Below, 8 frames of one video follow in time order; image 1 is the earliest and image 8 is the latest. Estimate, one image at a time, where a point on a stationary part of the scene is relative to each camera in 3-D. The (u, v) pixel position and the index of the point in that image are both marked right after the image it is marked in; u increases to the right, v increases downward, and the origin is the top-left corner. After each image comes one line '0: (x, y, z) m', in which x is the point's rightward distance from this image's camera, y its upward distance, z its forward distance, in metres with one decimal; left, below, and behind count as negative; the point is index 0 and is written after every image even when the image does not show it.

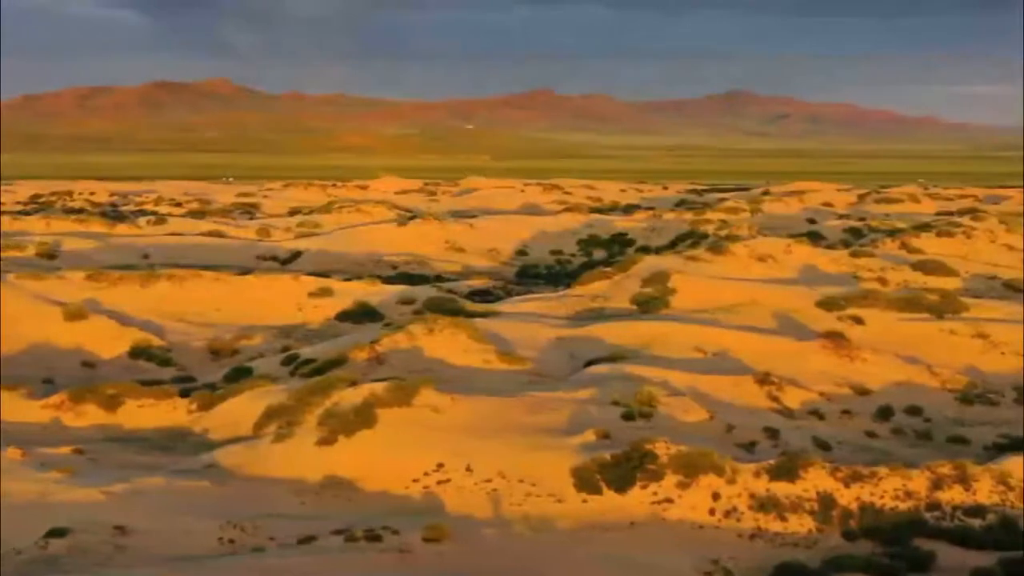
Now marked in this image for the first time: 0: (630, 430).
0: (+2.4, -2.9, +19.6) m
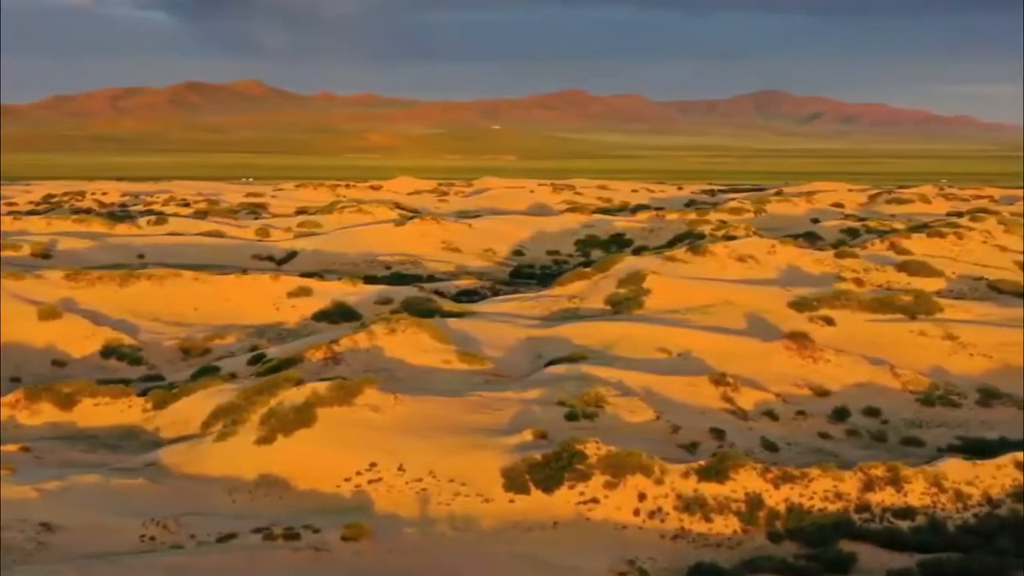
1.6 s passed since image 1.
0: (+1.2, -2.9, +19.6) m
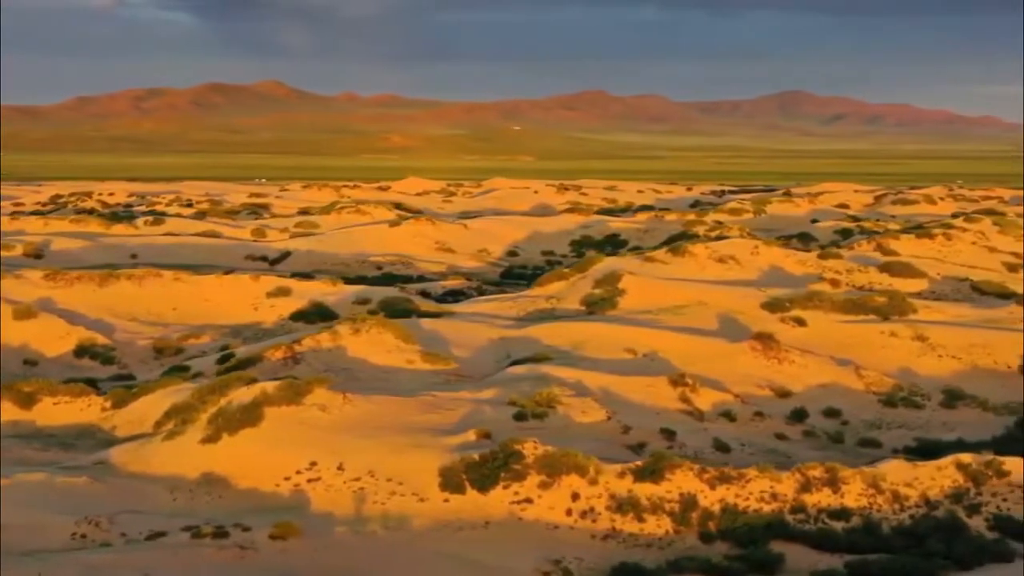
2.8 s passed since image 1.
0: (+0.1, -2.9, +19.6) m
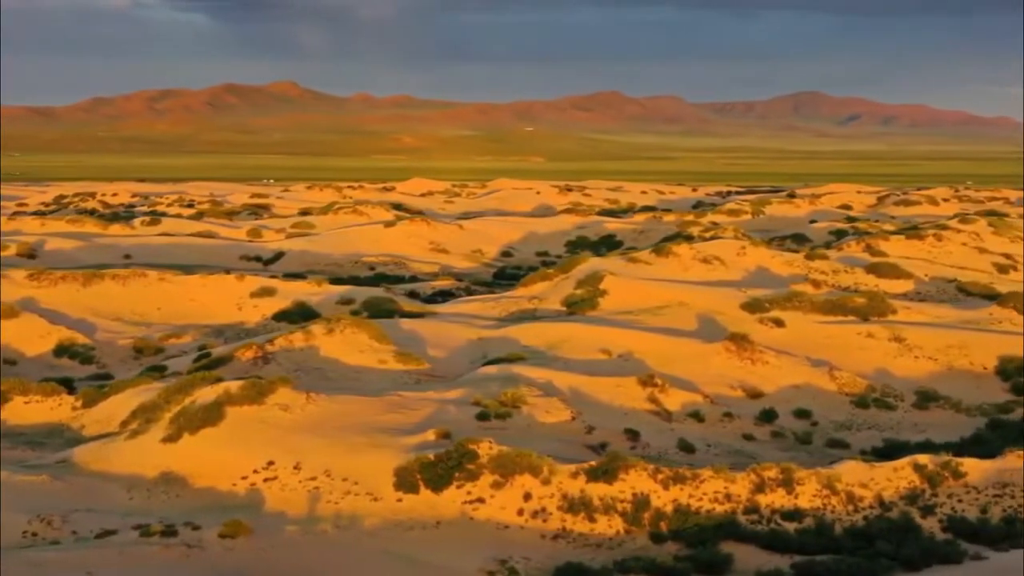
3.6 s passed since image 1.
0: (-0.7, -2.9, +19.6) m
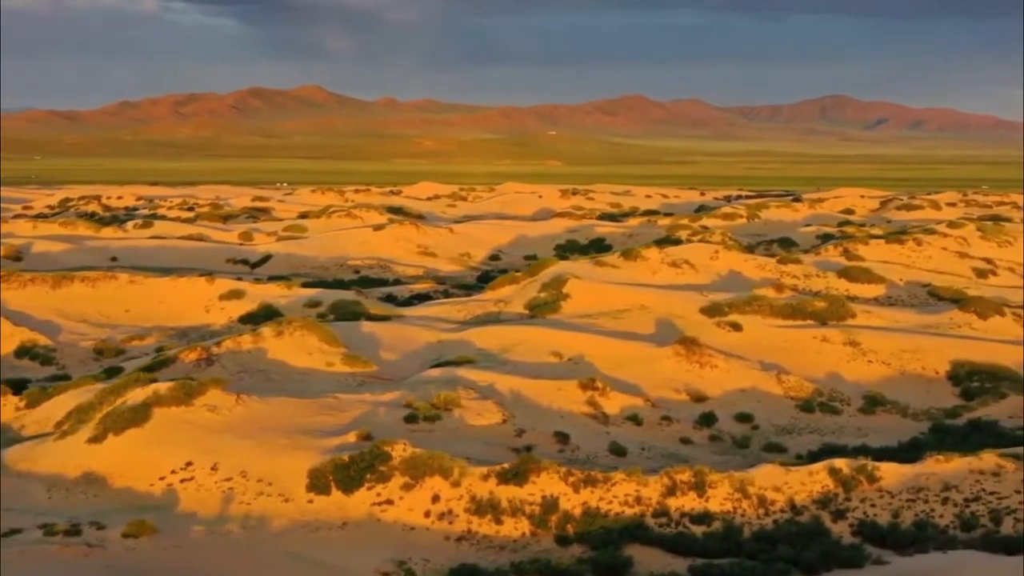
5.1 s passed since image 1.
0: (-2.2, -2.9, +19.7) m
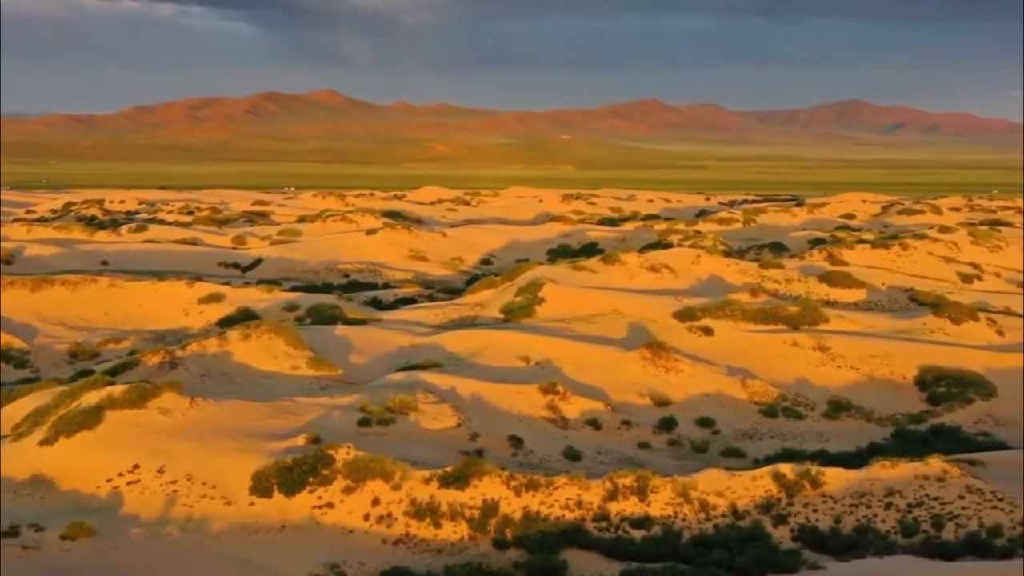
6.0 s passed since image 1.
0: (-3.1, -3.0, +19.7) m
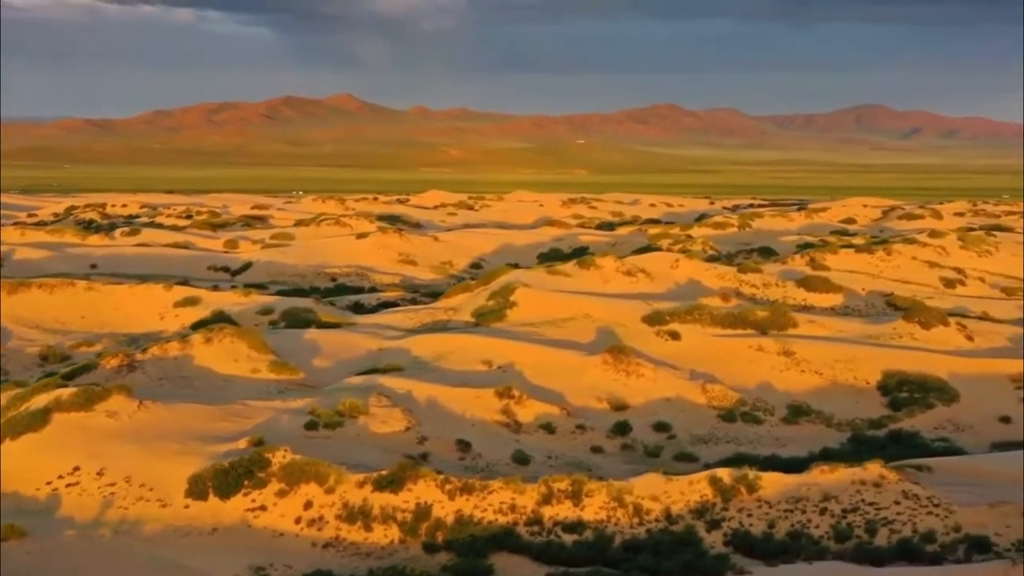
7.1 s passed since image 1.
0: (-4.3, -3.1, +19.8) m
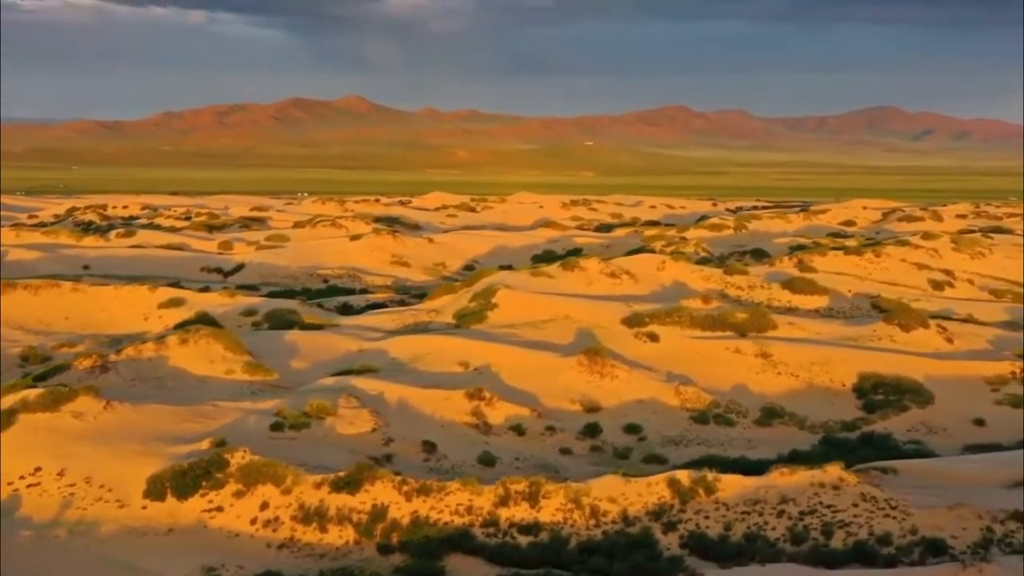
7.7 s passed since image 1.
0: (-5.0, -3.1, +19.8) m
